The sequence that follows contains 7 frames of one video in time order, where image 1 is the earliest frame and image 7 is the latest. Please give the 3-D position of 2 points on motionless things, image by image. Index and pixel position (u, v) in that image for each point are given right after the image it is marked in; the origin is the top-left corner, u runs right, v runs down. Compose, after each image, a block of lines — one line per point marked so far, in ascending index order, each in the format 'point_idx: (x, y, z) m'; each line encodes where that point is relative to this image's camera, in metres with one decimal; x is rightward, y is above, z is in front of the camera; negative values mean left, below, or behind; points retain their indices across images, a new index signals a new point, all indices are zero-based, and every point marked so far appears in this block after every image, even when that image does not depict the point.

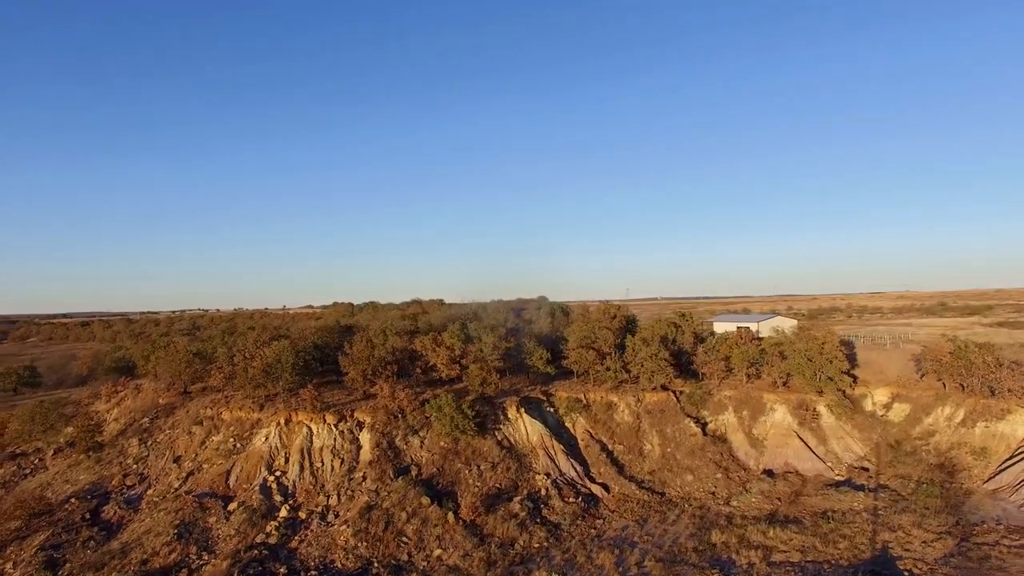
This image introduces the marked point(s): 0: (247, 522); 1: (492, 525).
0: (-9.7, -8.6, +18.8) m
1: (-0.8, -9.0, +19.4) m
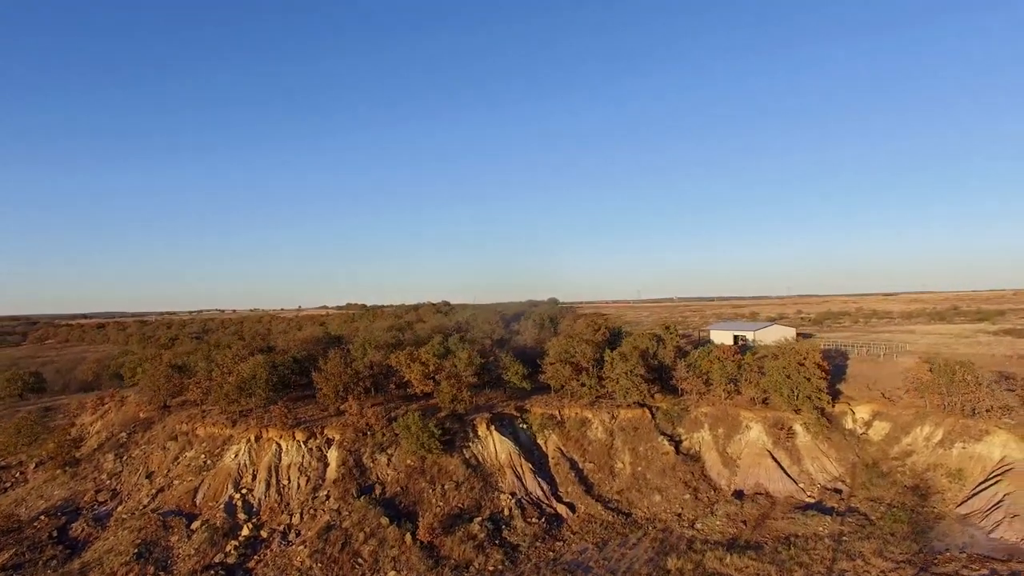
0: (-11.4, -9.5, +19.0) m
1: (-2.4, -9.9, +19.4) m
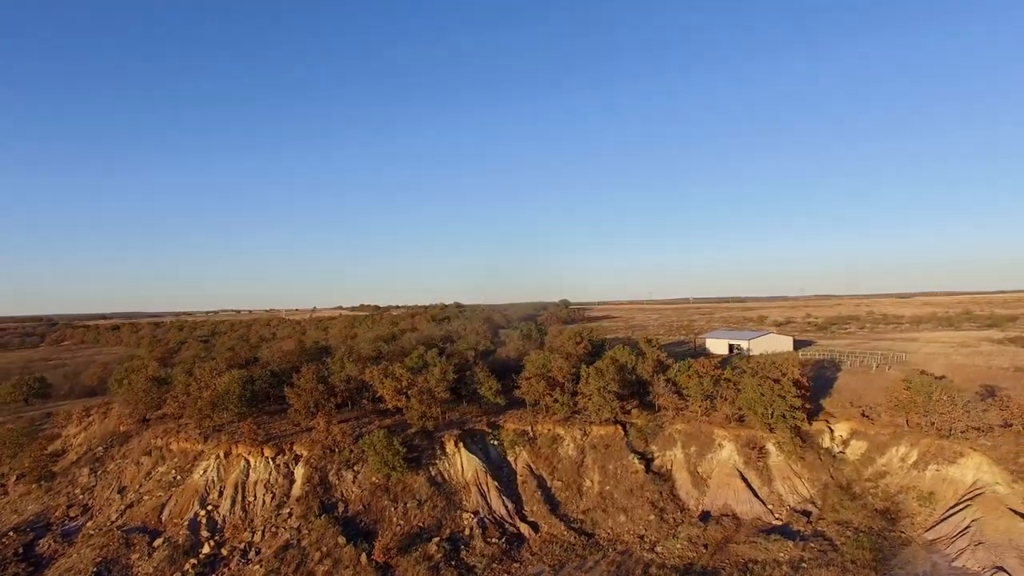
0: (-13.1, -10.3, +19.4) m
1: (-4.2, -10.7, +19.5) m
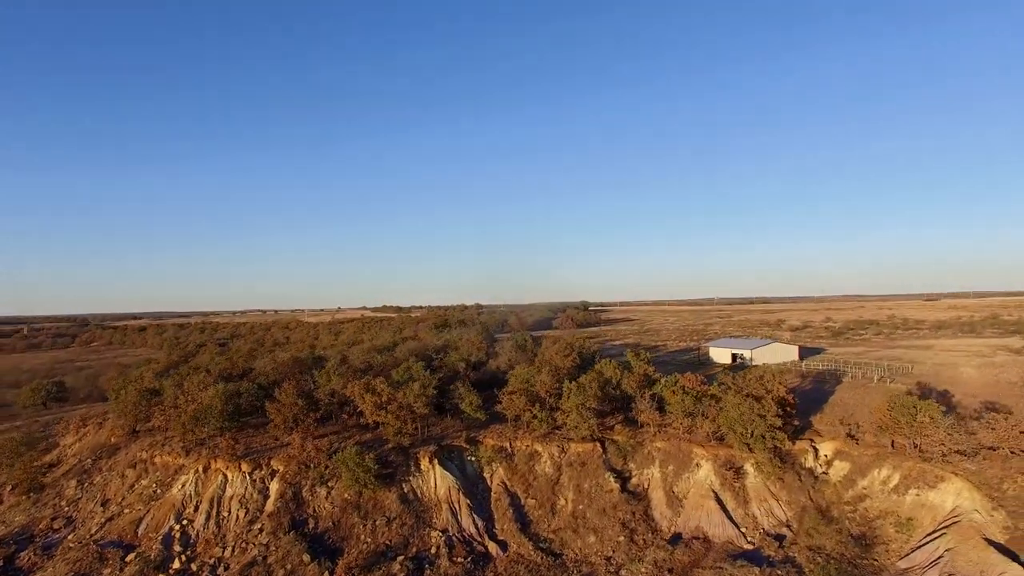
0: (-14.7, -11.2, +19.9) m
1: (-5.7, -11.6, +19.8) m
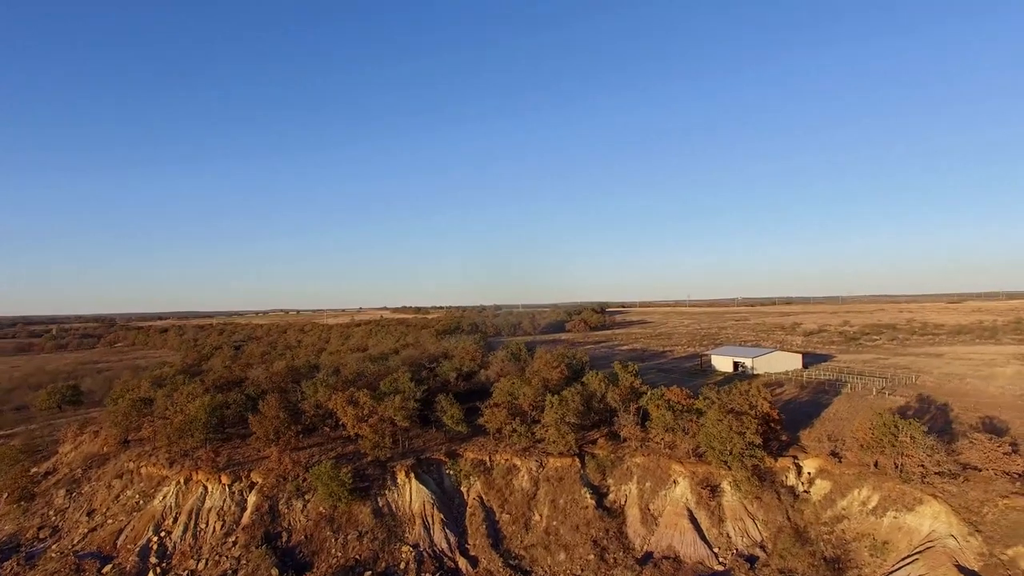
0: (-16.1, -12.0, +20.5) m
1: (-7.2, -12.4, +20.1) m
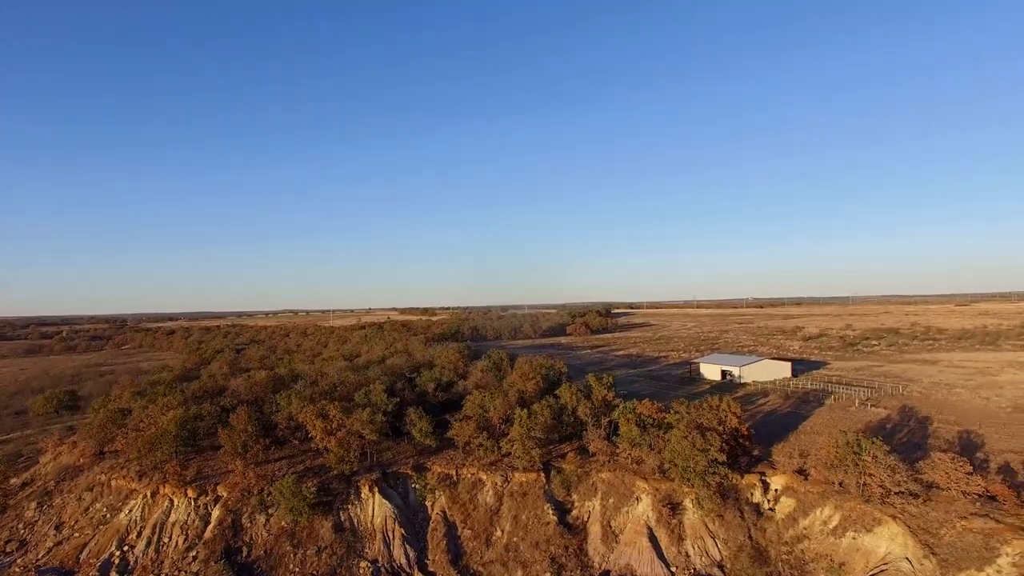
0: (-18.1, -12.8, +20.8) m
1: (-9.2, -13.2, +20.2) m
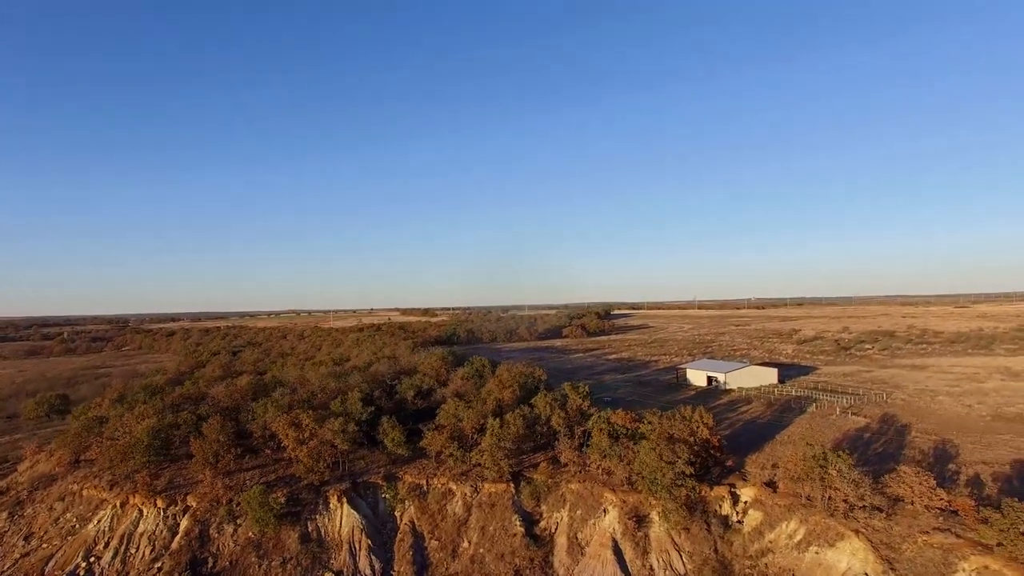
0: (-19.8, -13.4, +20.9) m
1: (-10.8, -13.8, +20.3) m
